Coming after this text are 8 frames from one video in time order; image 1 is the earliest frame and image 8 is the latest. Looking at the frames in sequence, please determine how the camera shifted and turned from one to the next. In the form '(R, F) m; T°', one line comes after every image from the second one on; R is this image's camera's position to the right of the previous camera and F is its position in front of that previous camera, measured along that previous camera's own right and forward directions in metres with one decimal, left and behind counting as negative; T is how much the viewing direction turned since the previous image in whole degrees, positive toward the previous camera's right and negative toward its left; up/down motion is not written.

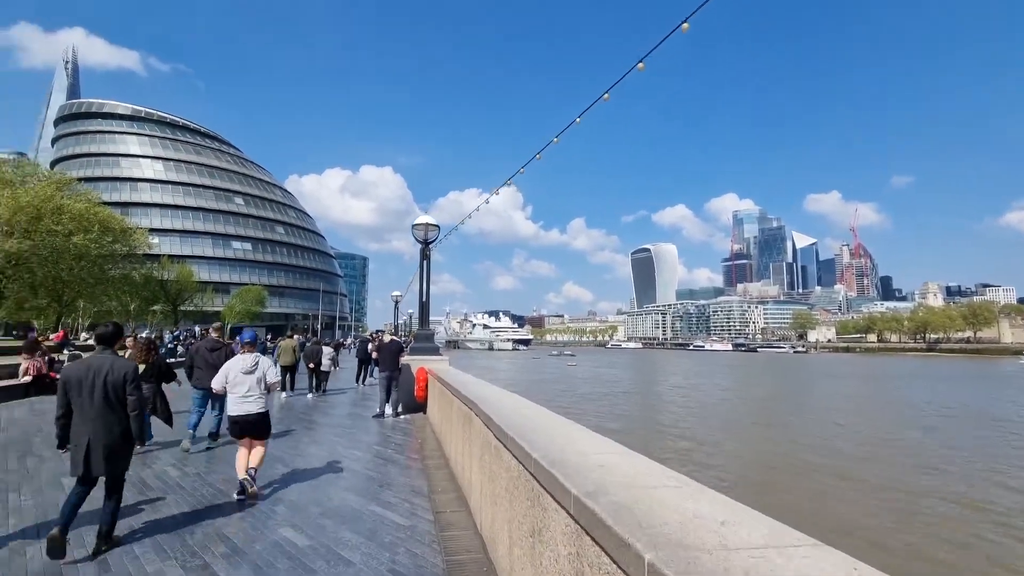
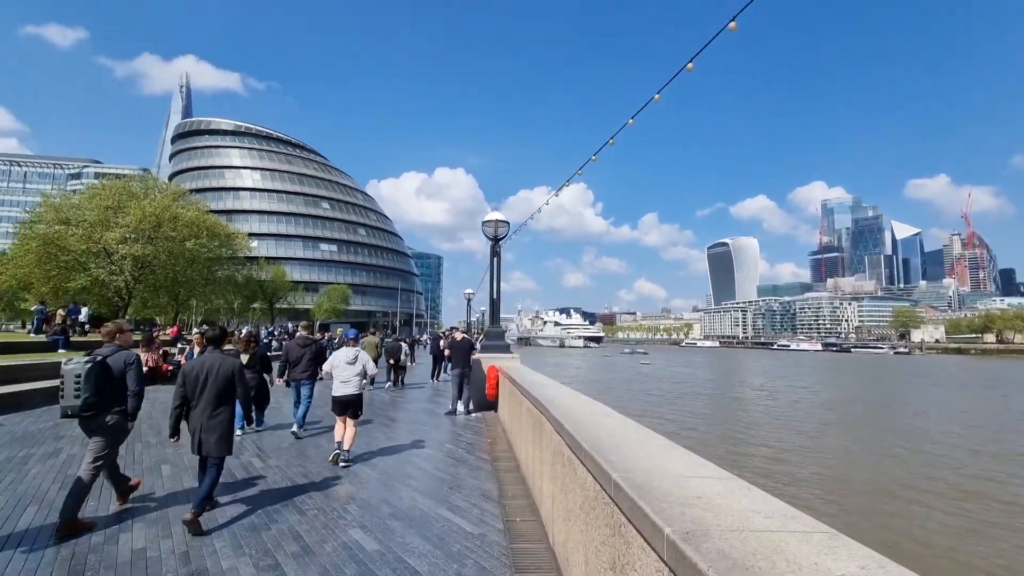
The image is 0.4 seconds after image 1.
(0.0, +0.3) m; -7°
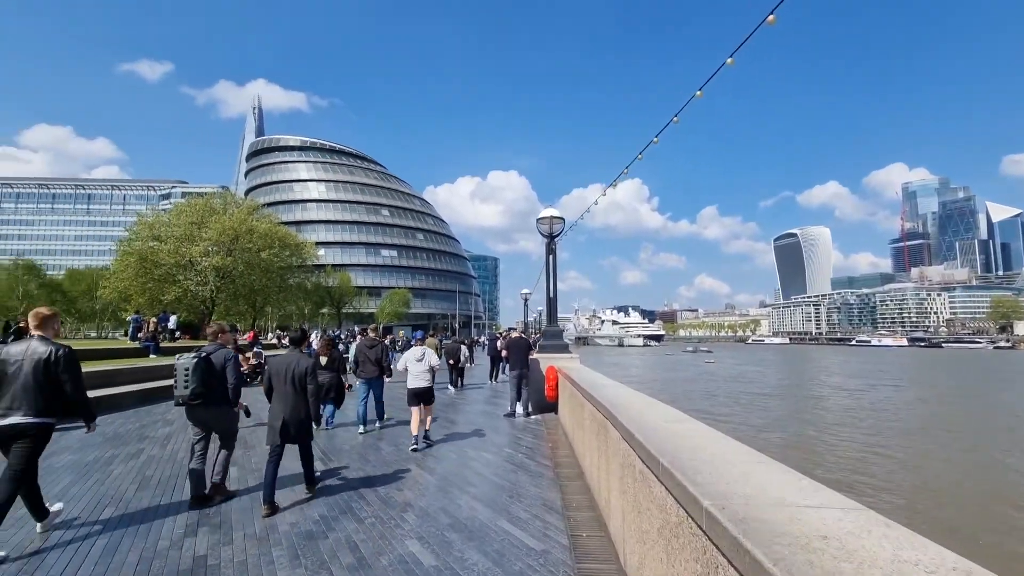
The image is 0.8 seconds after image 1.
(0.0, +0.3) m; -6°
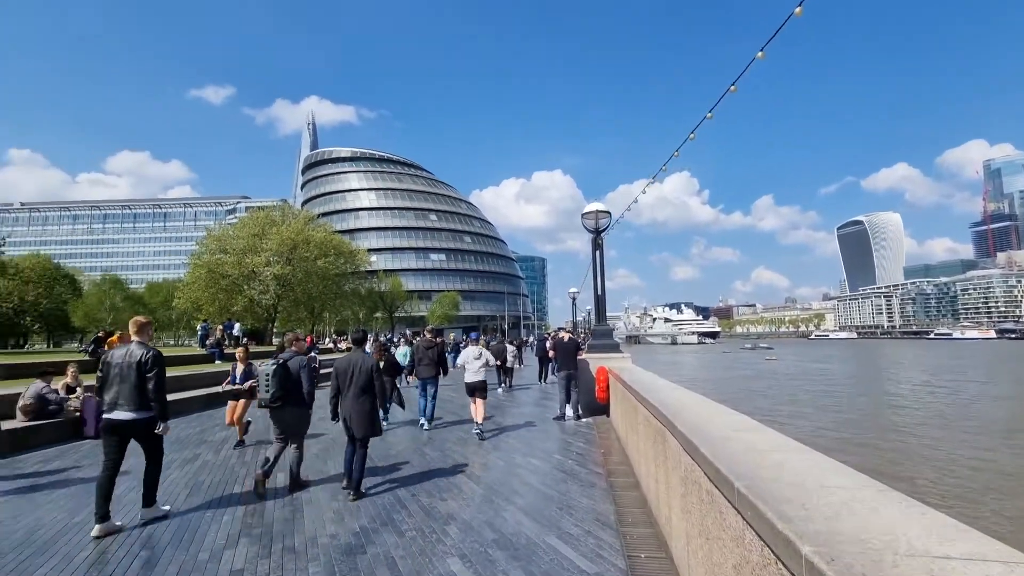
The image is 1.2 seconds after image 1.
(0.0, +0.4) m; -5°
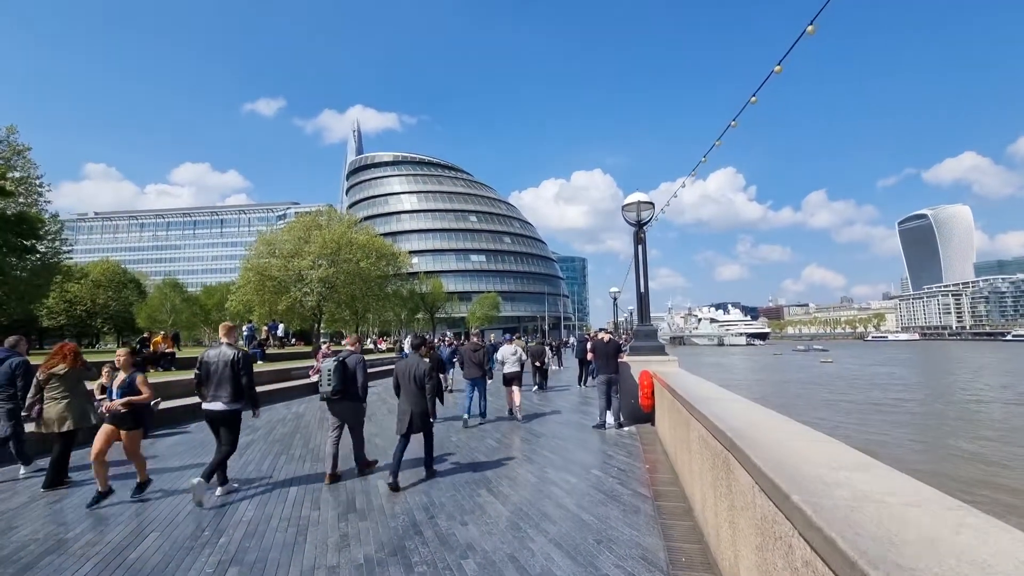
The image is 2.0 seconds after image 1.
(+0.1, +0.7) m; -4°
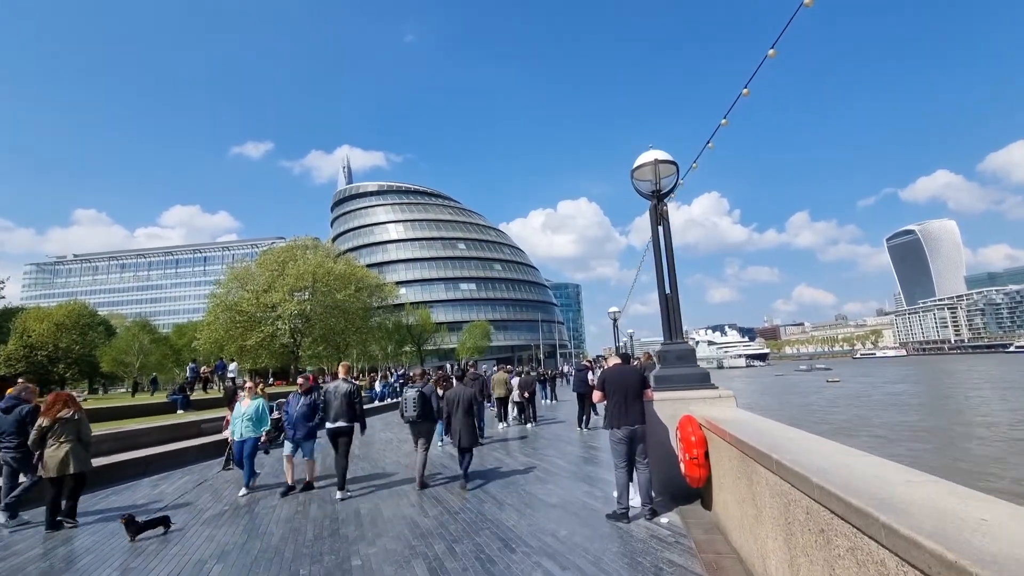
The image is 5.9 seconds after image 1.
(+0.4, +3.7) m; +1°
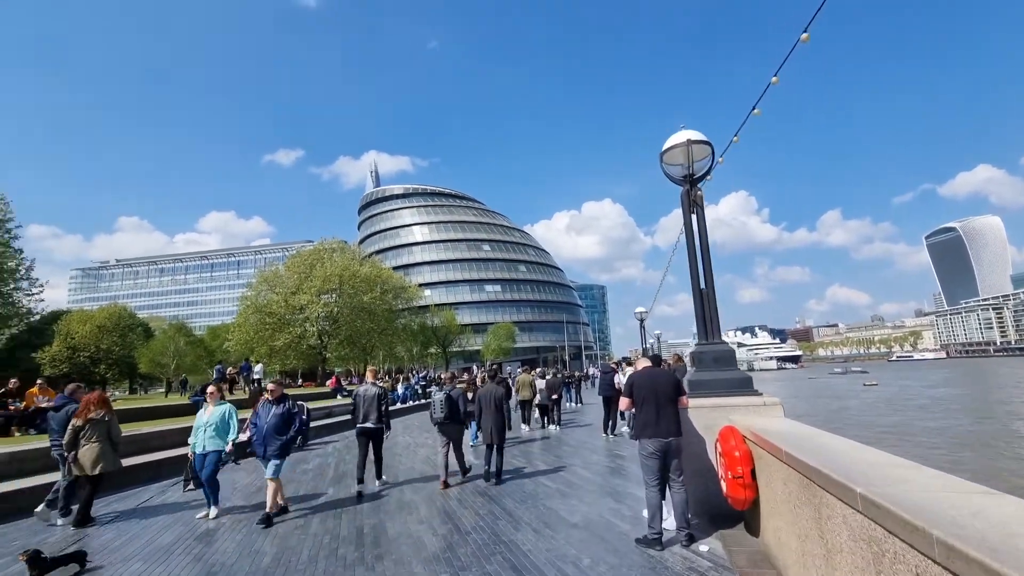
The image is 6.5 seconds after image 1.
(+0.1, +0.6) m; -3°
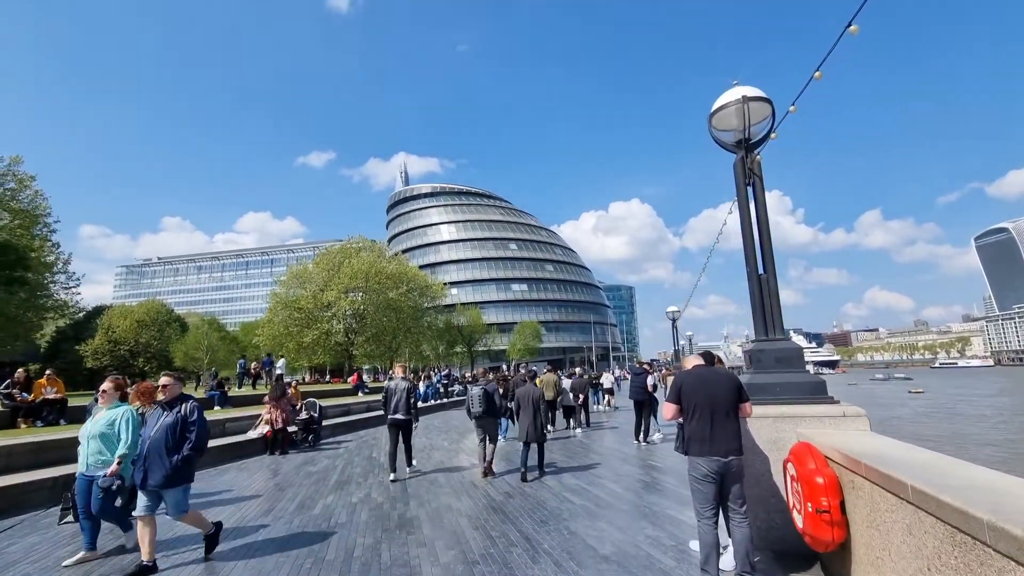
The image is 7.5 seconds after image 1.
(+0.1, +1.0) m; -3°
